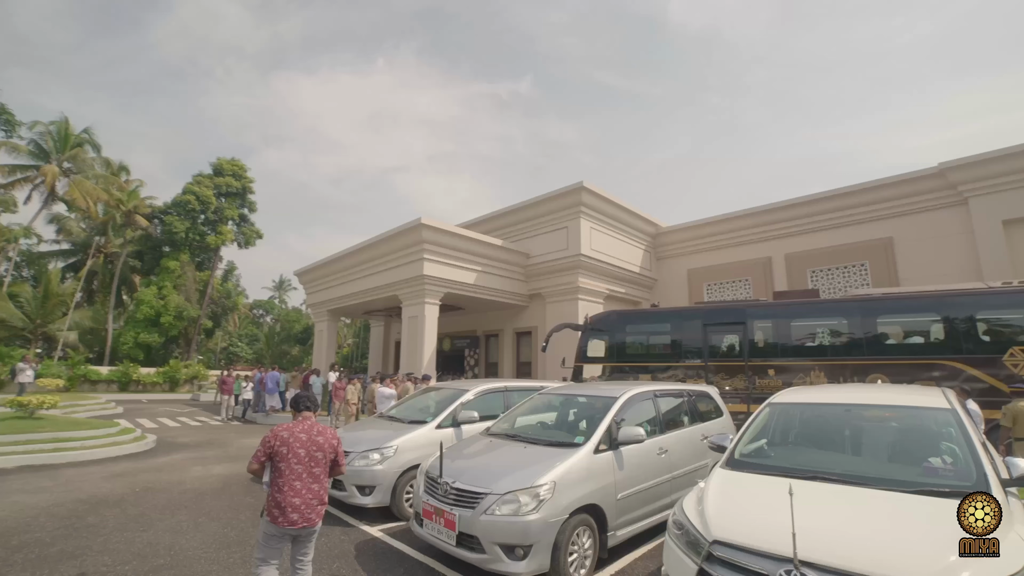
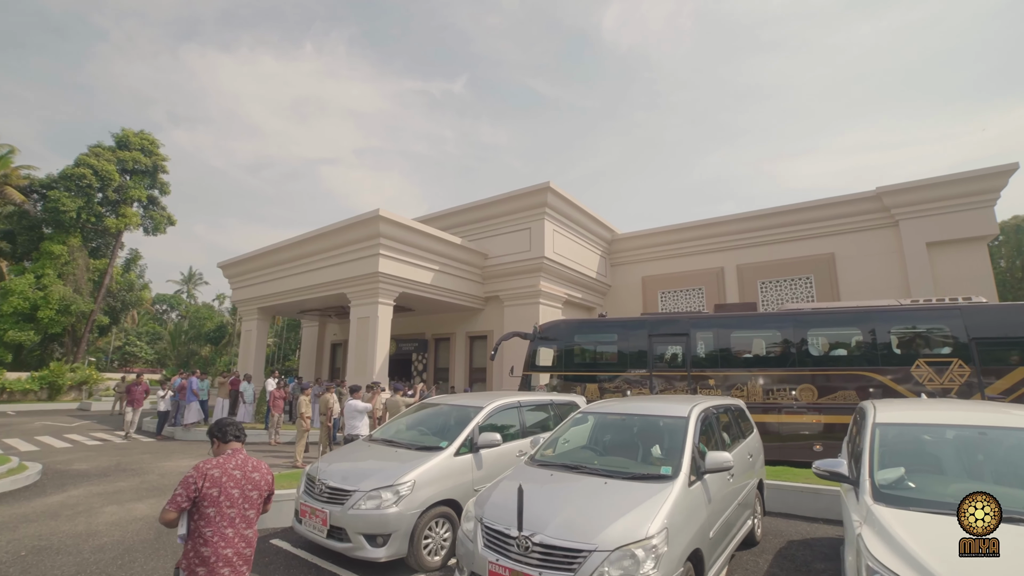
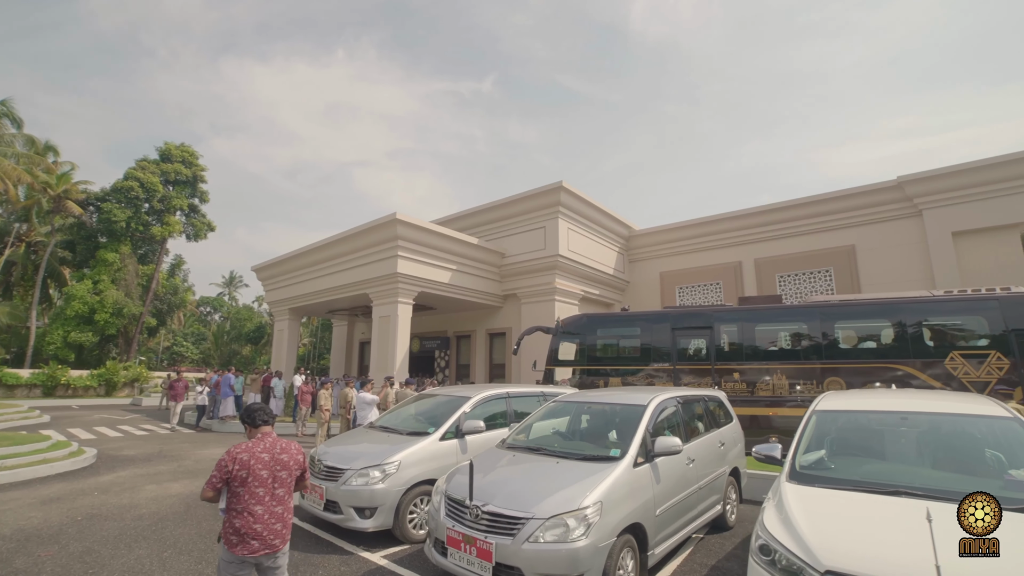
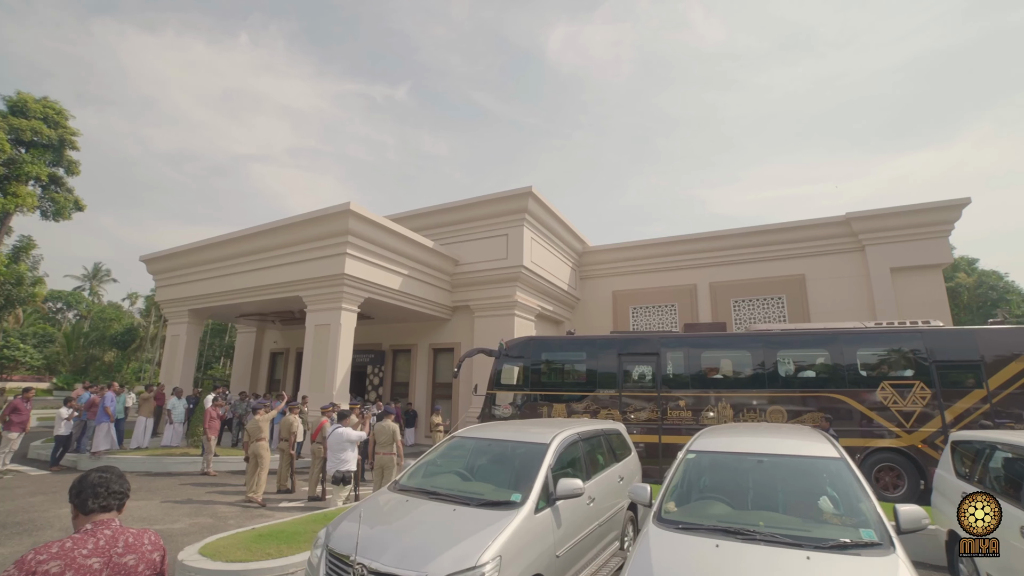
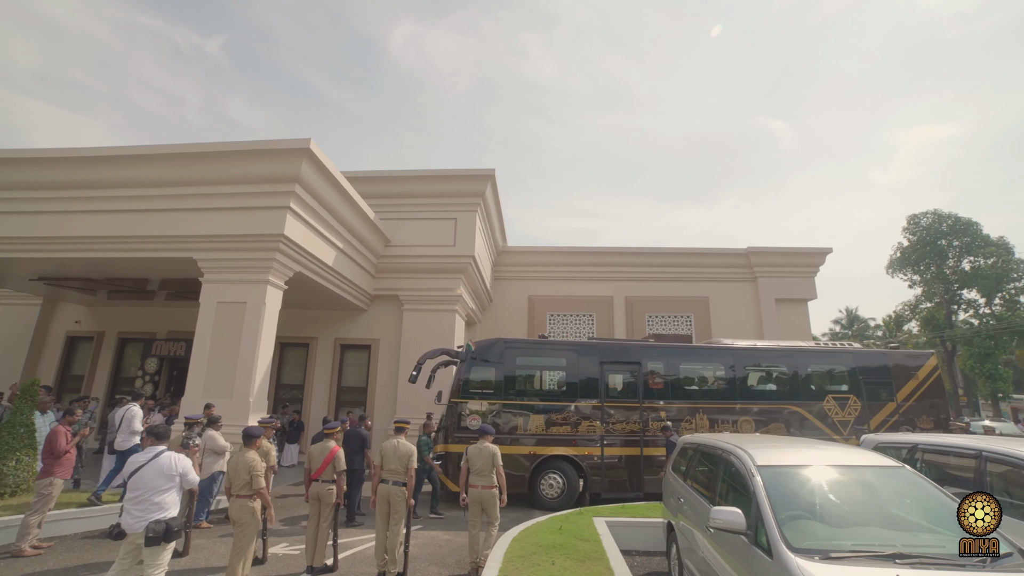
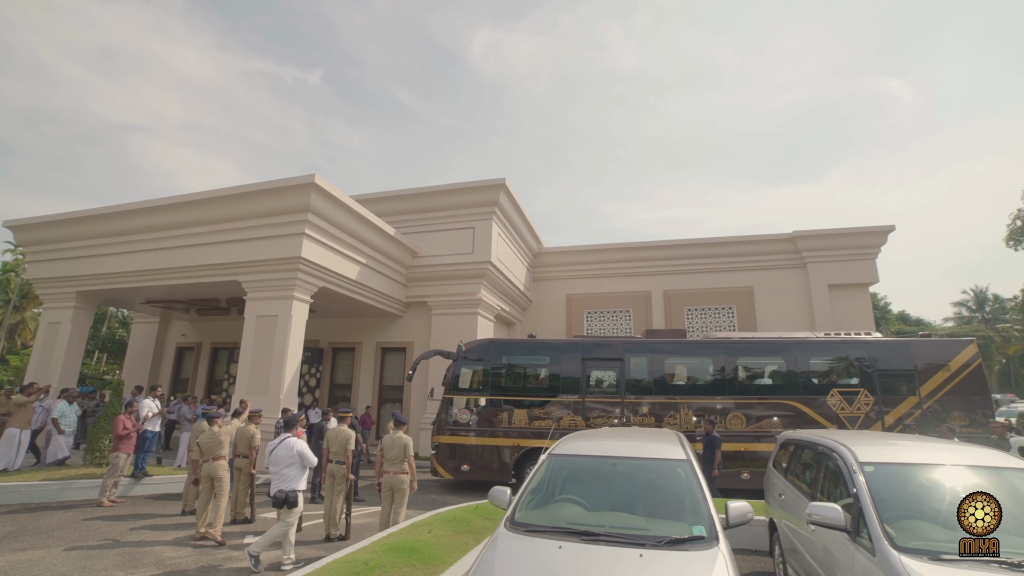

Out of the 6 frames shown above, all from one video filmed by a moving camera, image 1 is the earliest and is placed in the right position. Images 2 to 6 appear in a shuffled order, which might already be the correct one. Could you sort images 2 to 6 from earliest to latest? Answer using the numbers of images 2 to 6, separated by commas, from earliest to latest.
3, 2, 4, 6, 5
